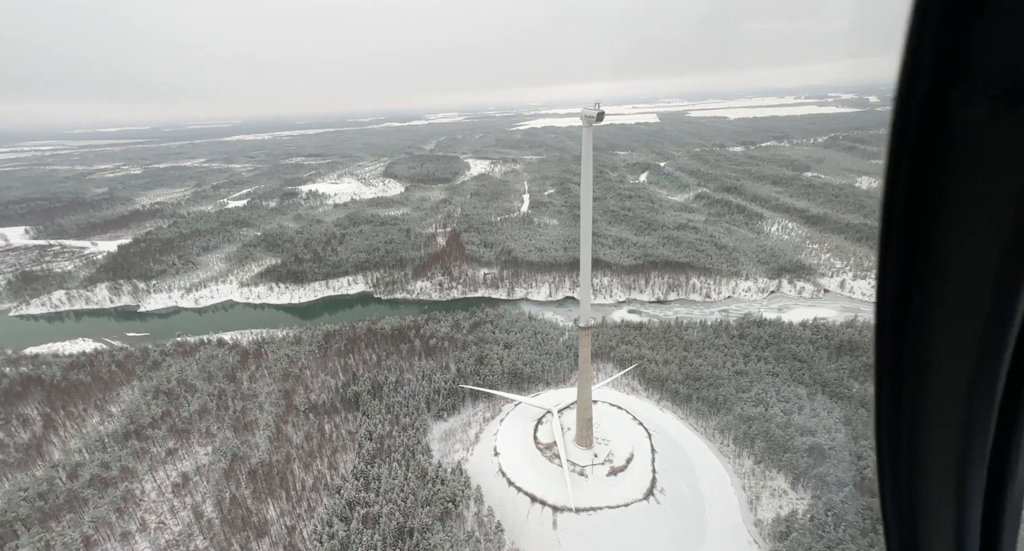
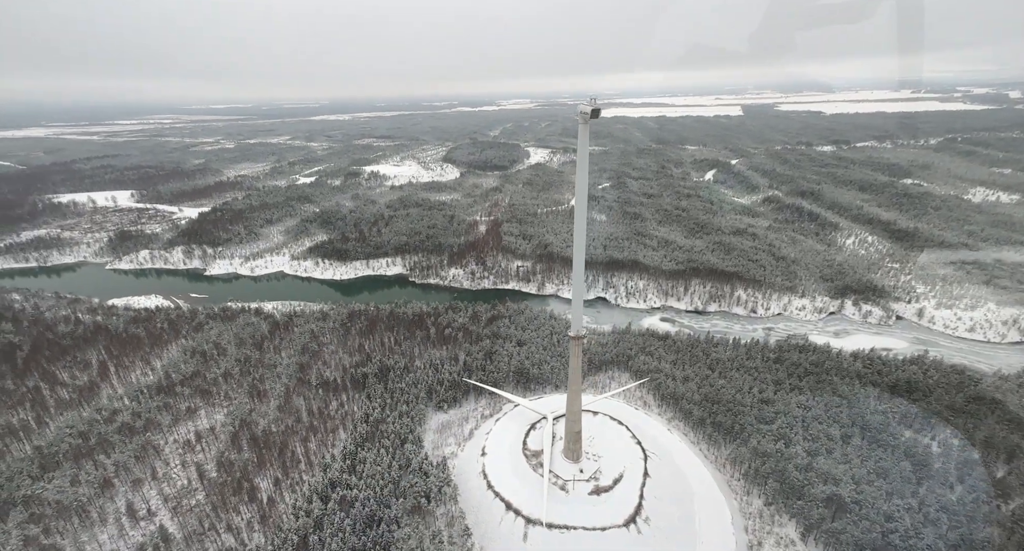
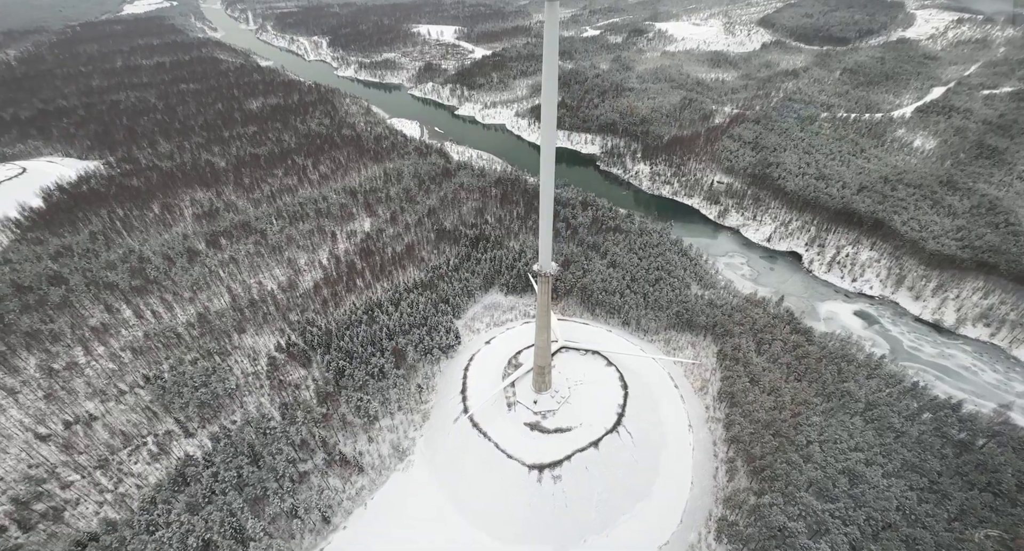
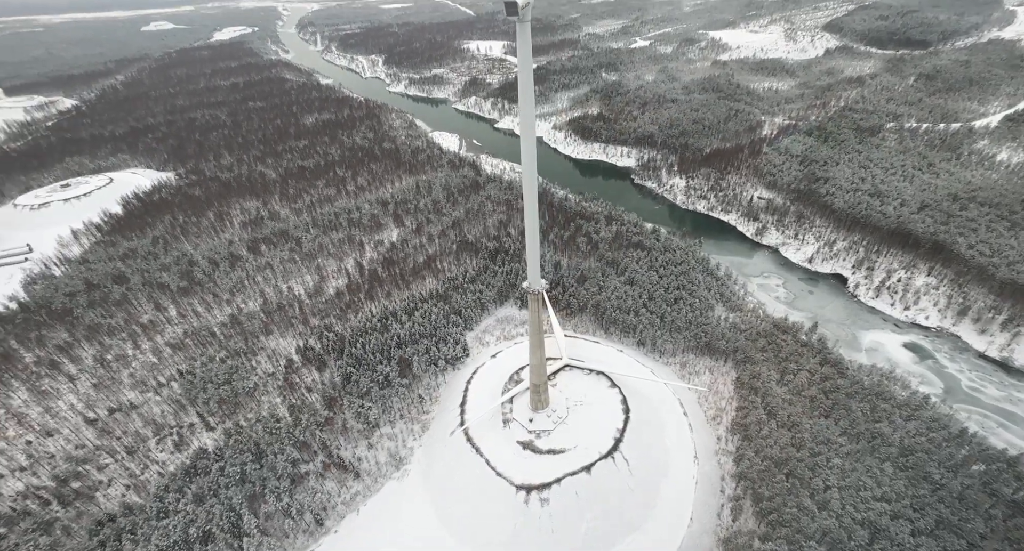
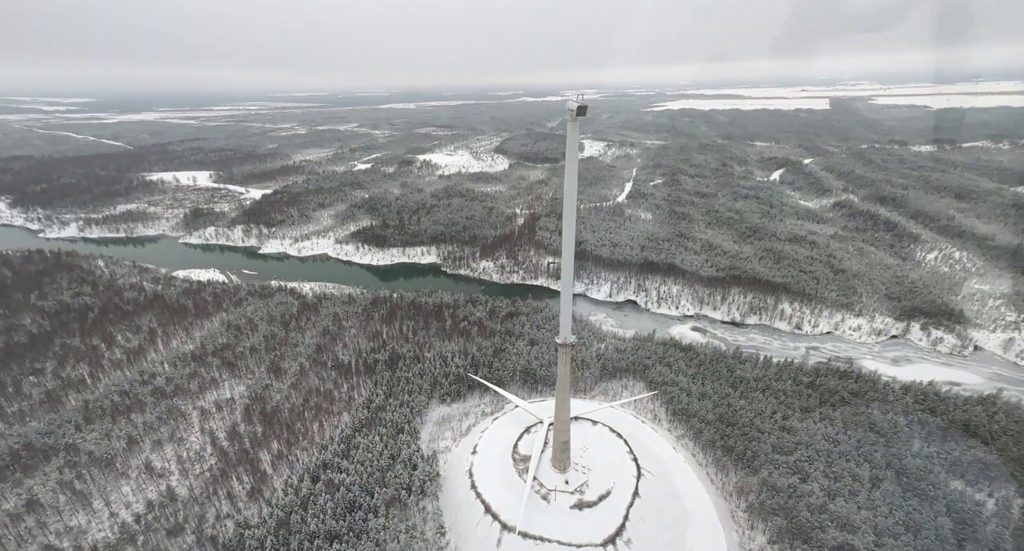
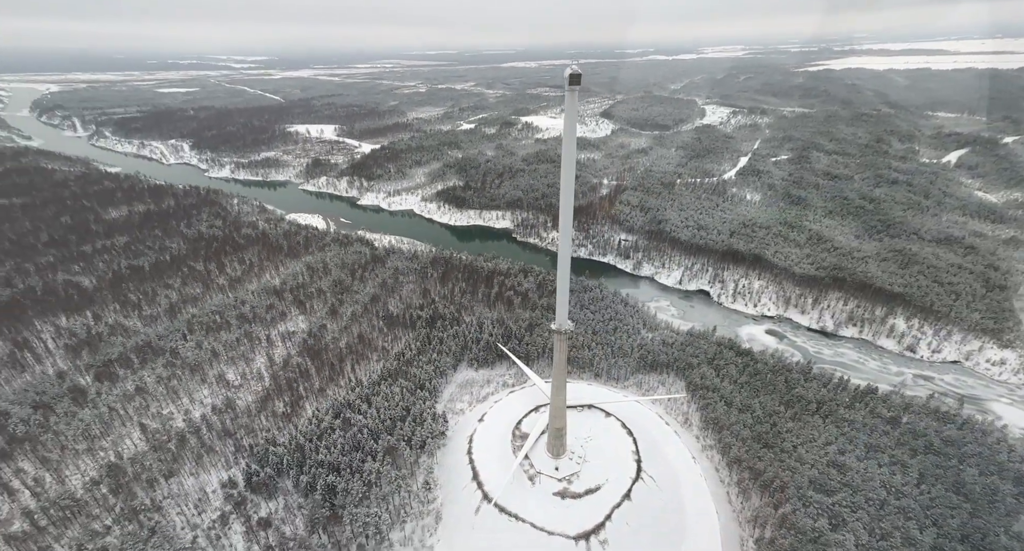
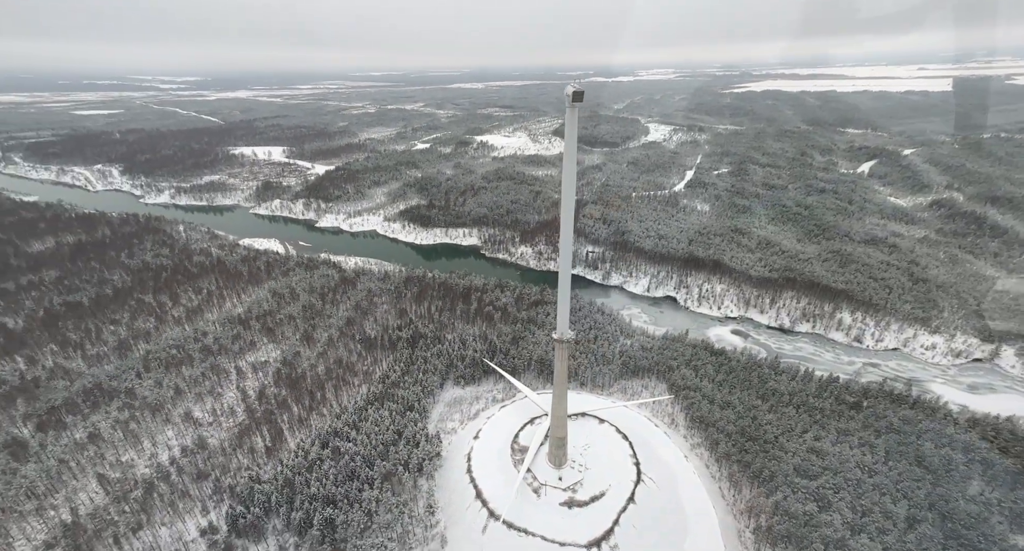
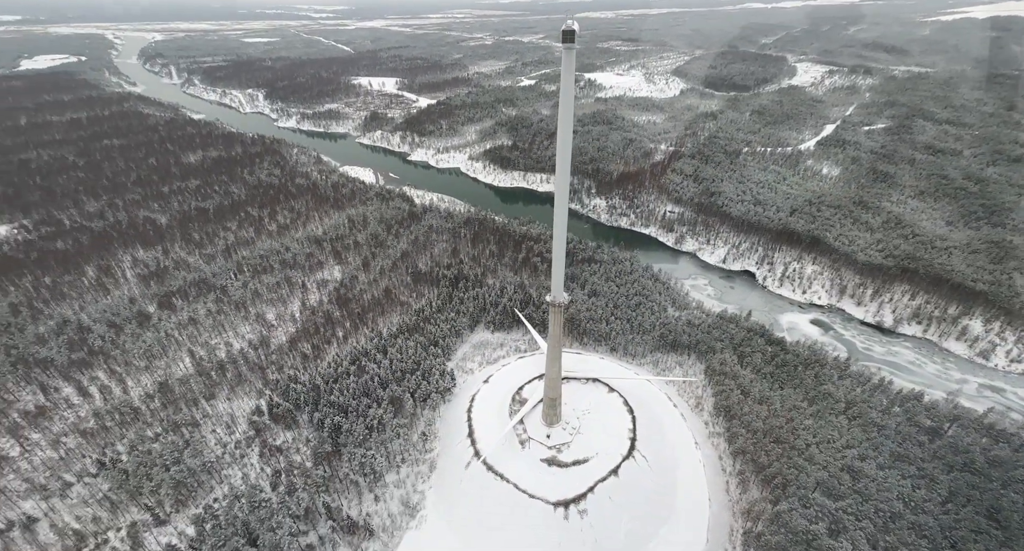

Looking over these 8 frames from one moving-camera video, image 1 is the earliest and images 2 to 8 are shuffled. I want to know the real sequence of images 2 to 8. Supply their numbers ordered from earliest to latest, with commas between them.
2, 5, 7, 6, 8, 3, 4
